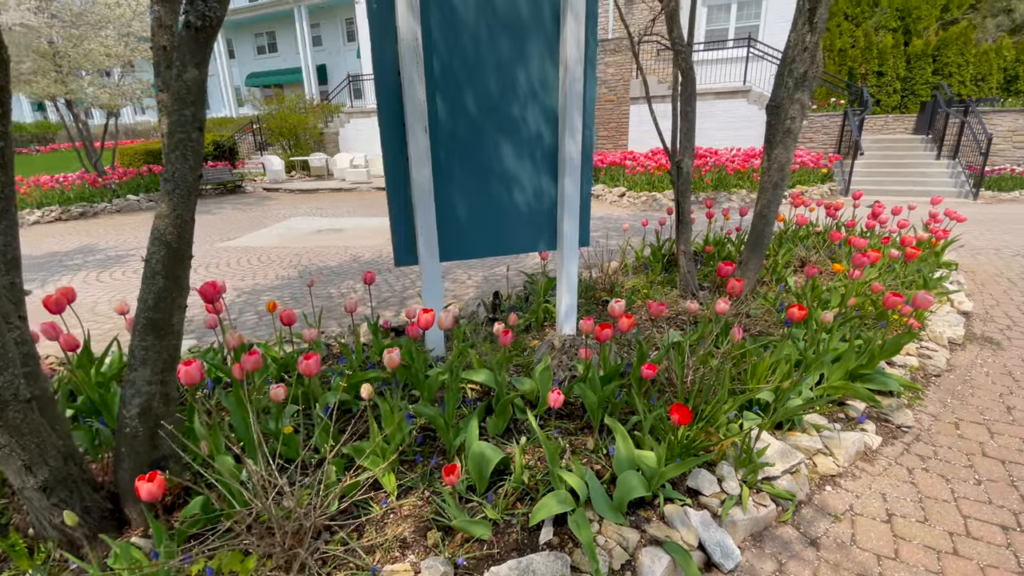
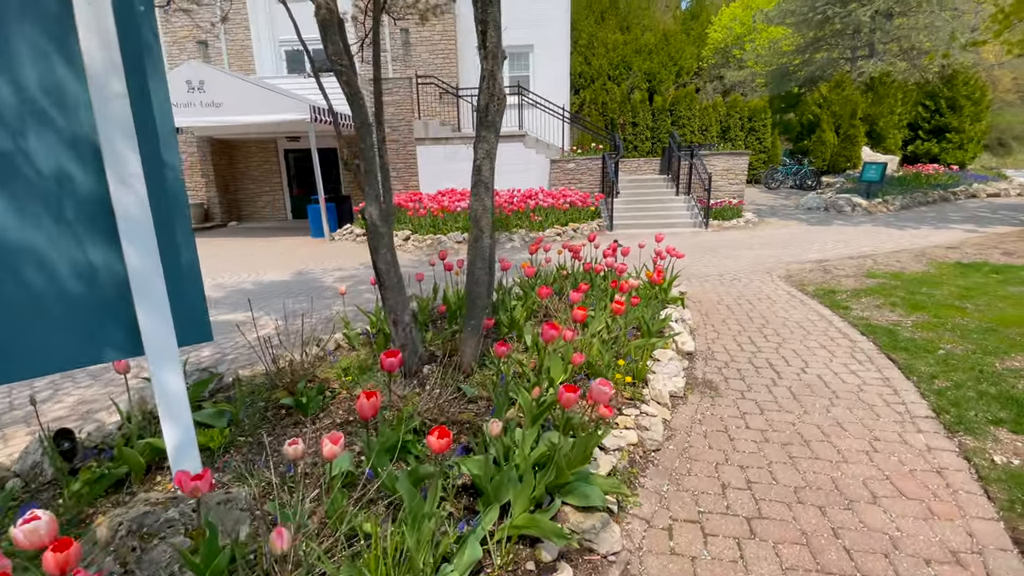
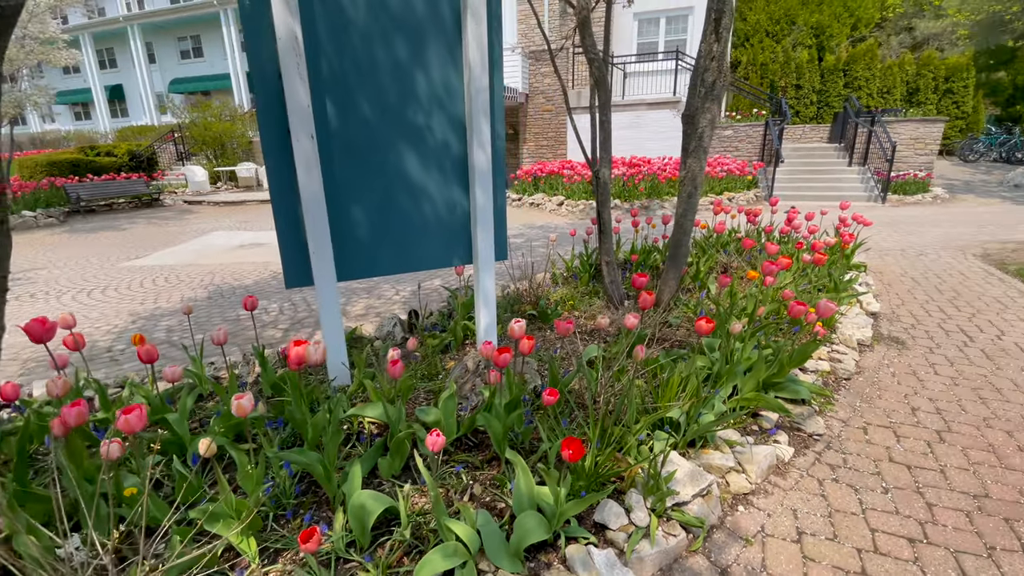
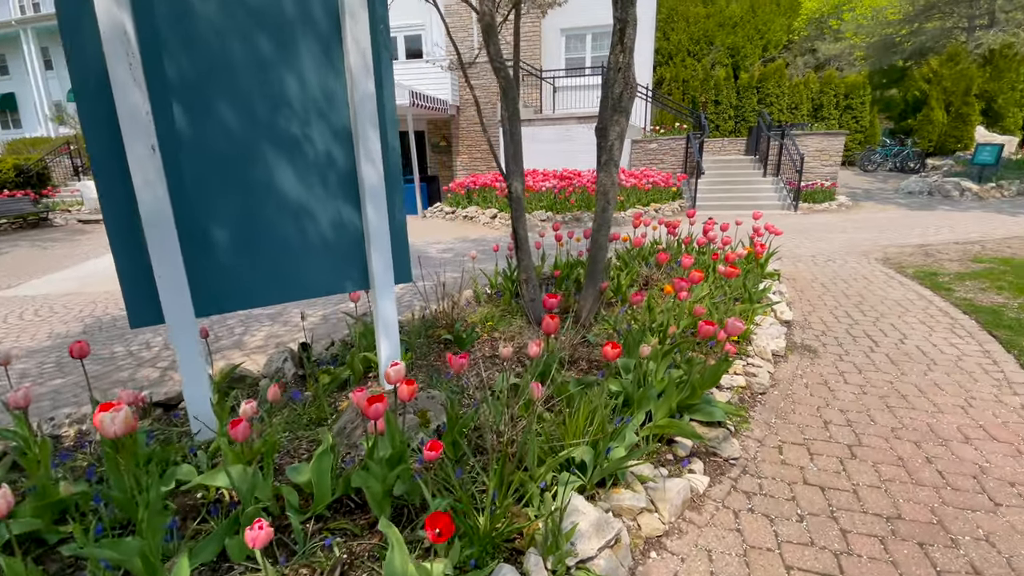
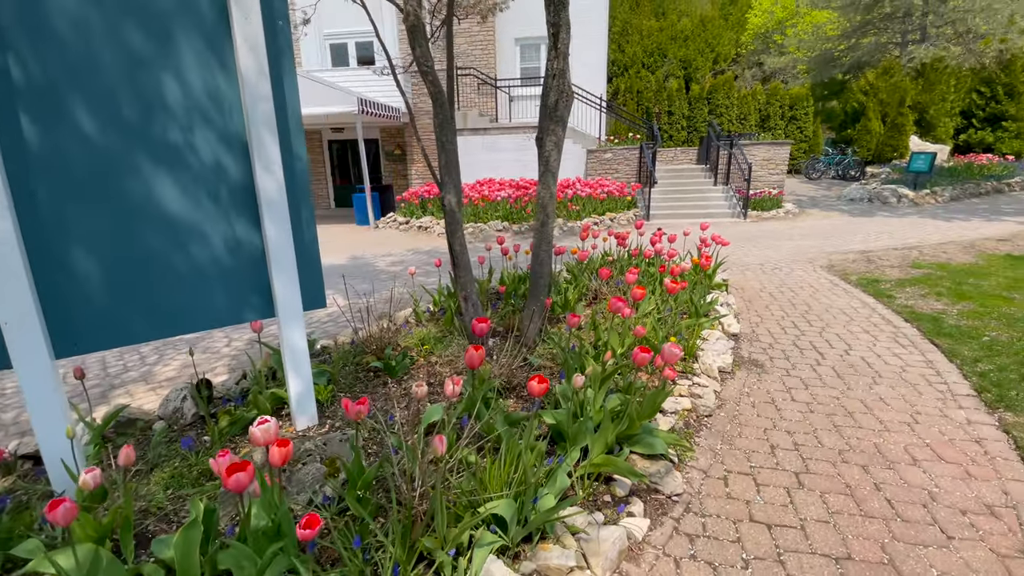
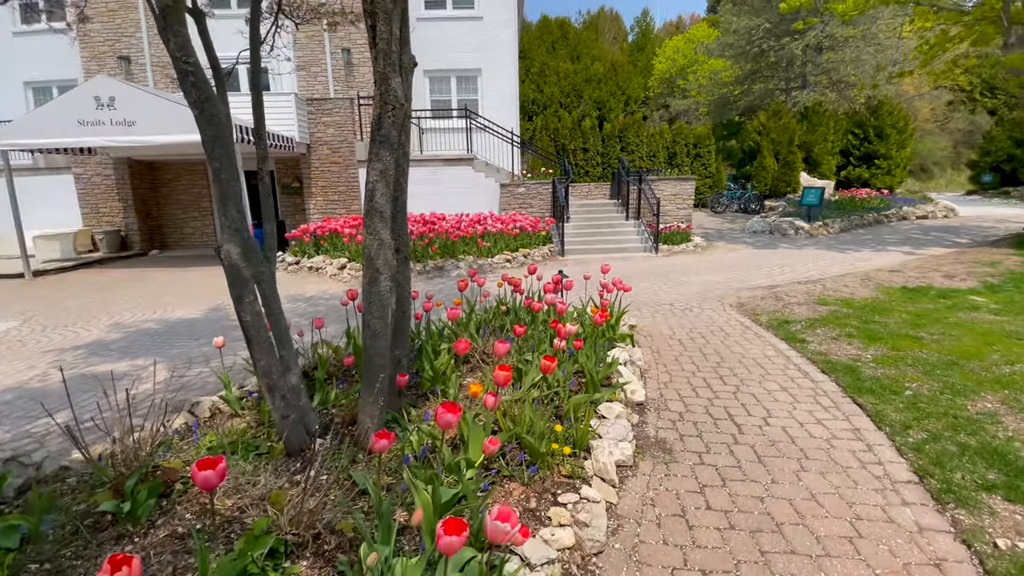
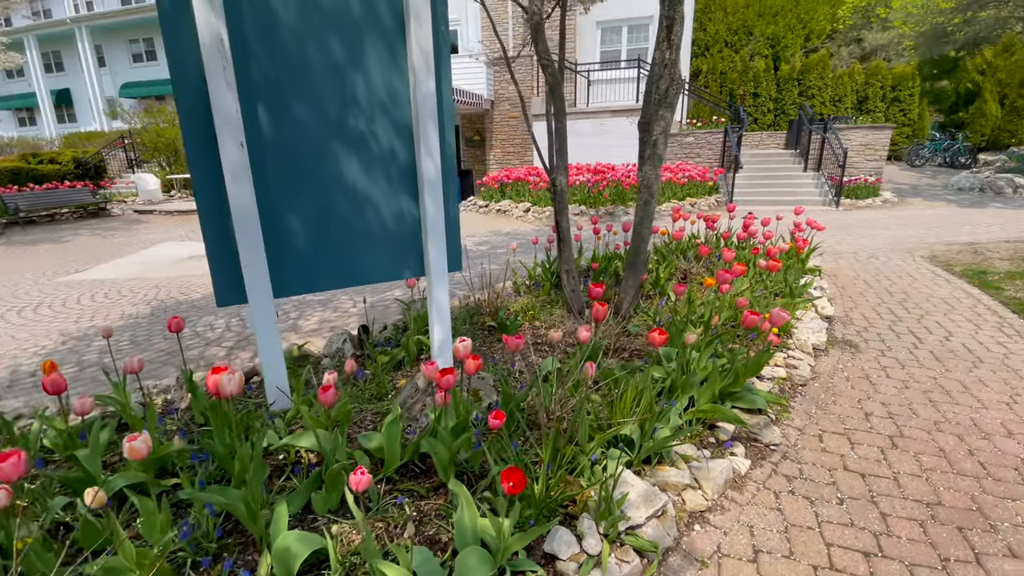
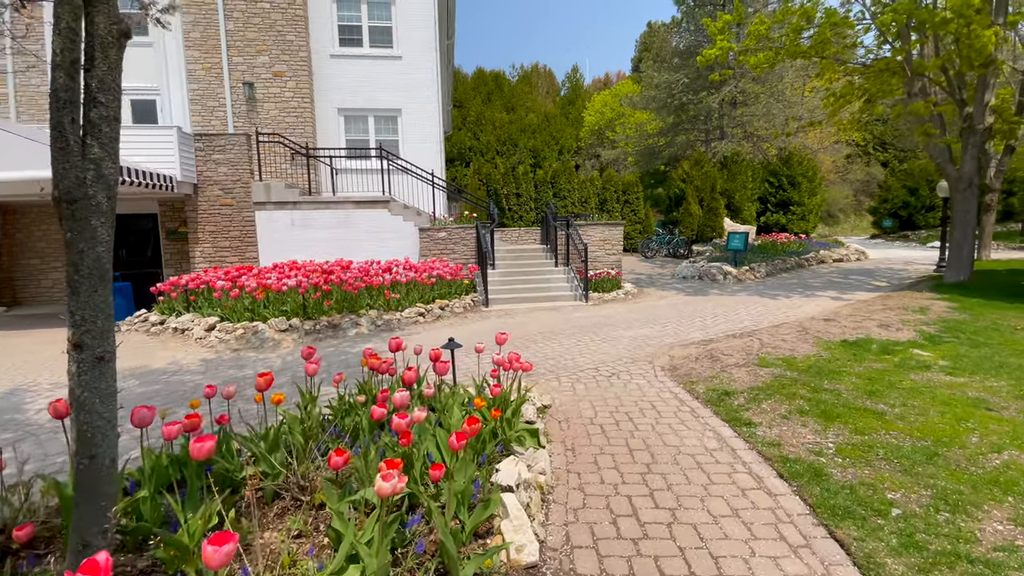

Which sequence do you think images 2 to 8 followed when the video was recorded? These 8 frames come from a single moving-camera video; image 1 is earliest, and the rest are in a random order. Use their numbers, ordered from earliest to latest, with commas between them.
3, 7, 4, 5, 2, 6, 8
